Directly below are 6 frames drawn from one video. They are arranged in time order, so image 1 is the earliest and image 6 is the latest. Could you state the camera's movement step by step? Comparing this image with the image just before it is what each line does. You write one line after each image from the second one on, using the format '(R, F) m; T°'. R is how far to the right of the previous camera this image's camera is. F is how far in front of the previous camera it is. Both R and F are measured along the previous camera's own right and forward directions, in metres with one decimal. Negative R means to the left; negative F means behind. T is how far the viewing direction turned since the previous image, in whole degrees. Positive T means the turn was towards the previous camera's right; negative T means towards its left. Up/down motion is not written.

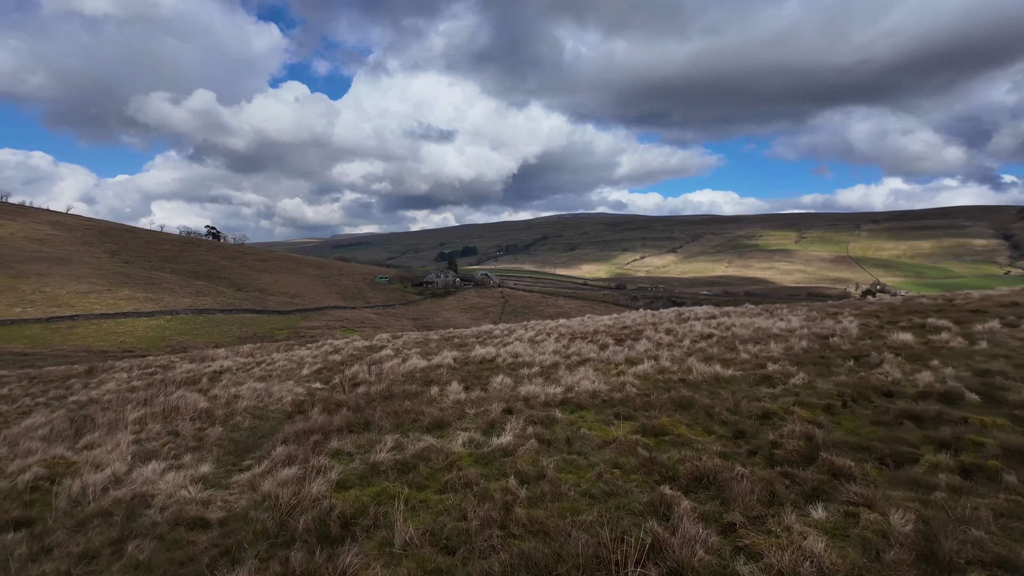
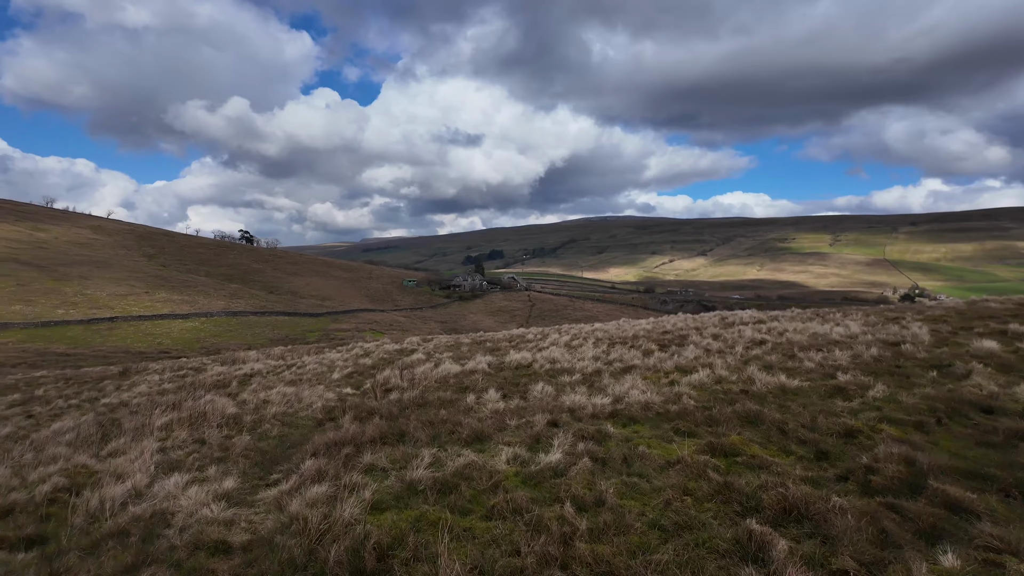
(-0.2, +0.6) m; -3°
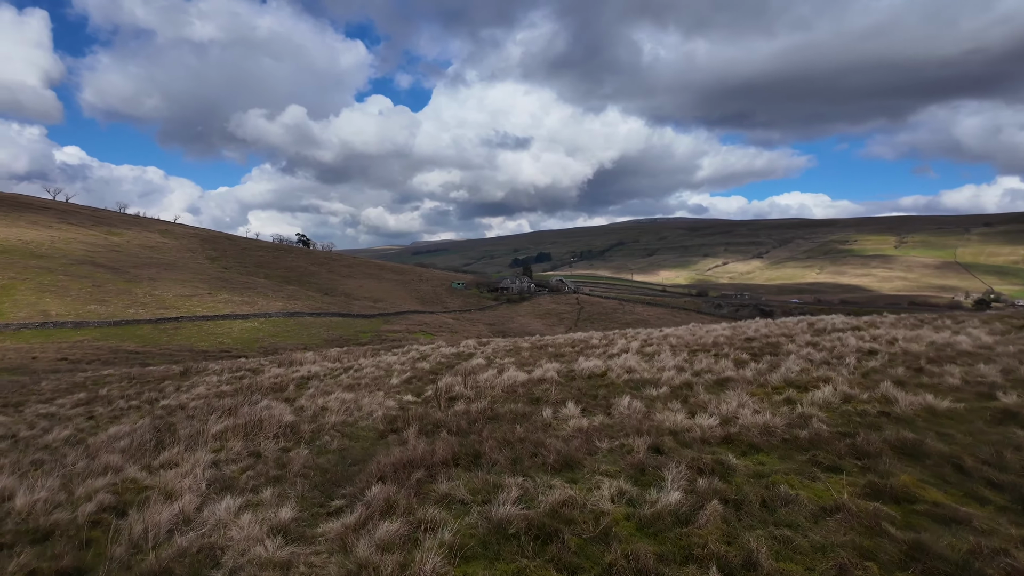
(-0.5, +1.0) m; -5°
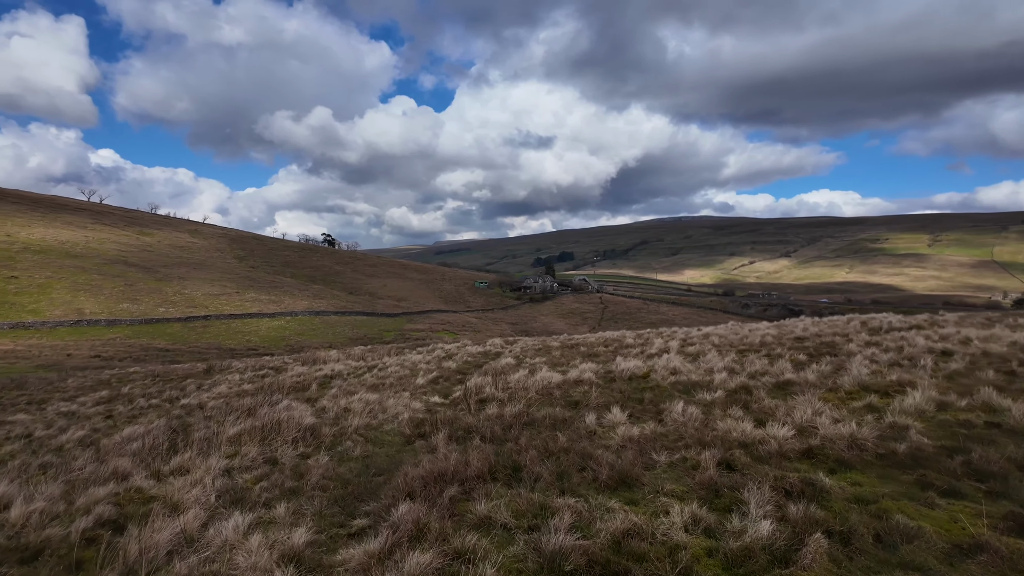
(-0.2, +0.8) m; -2°
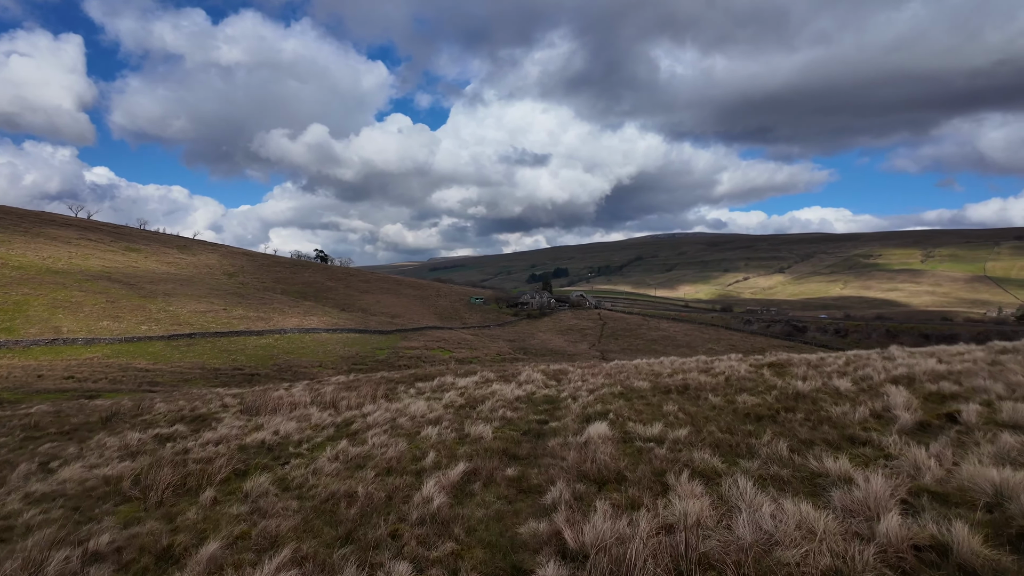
(-1.3, +7.2) m; 0°
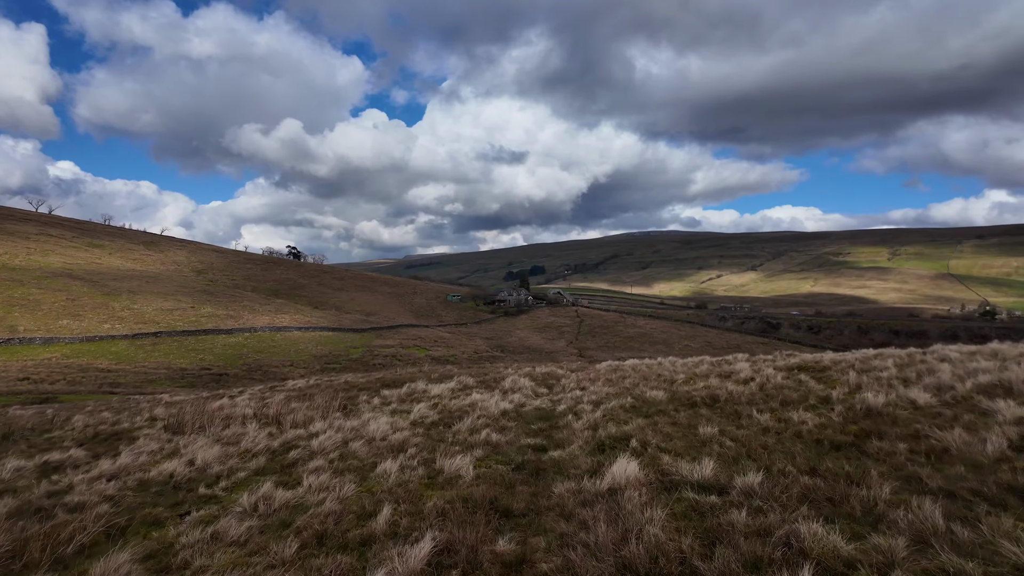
(-0.1, +2.3) m; +2°
